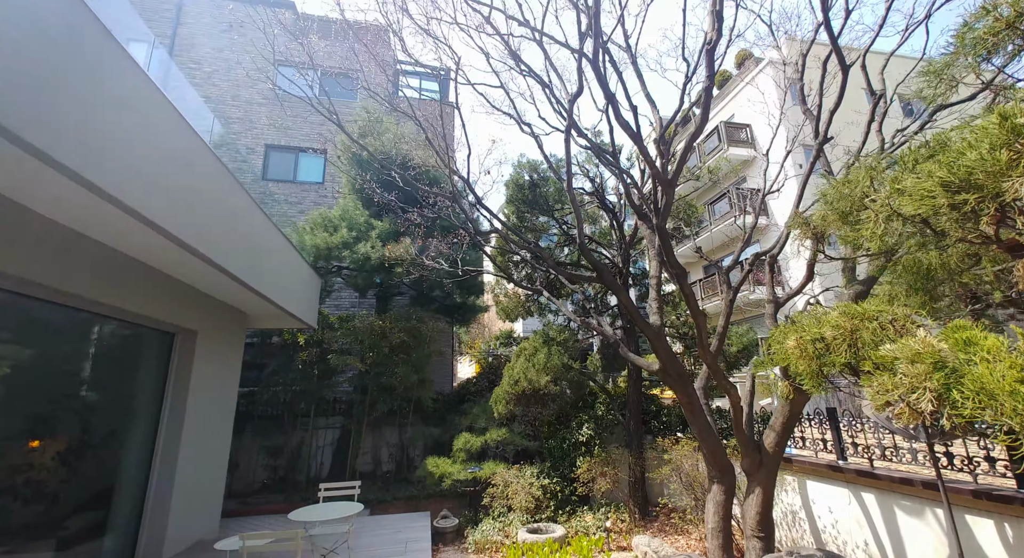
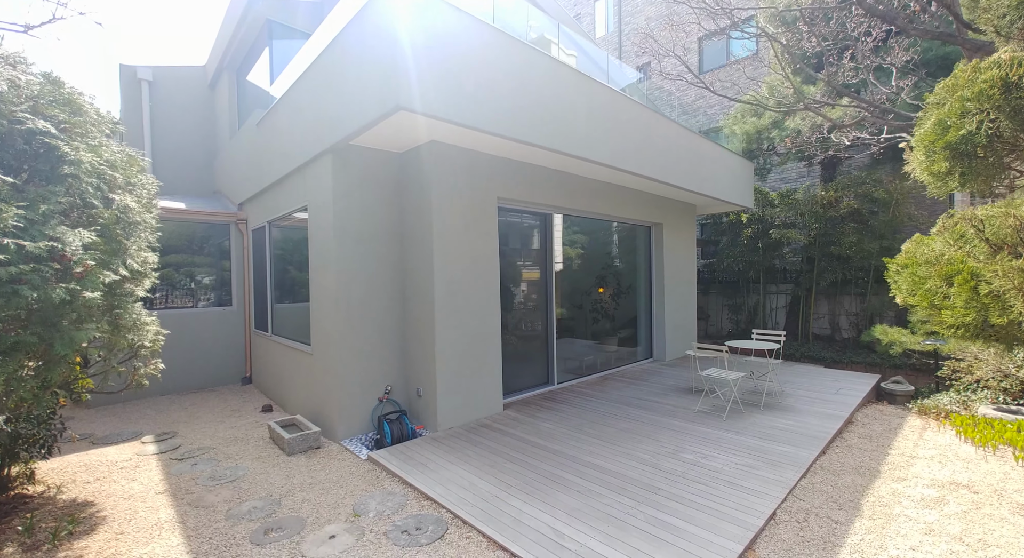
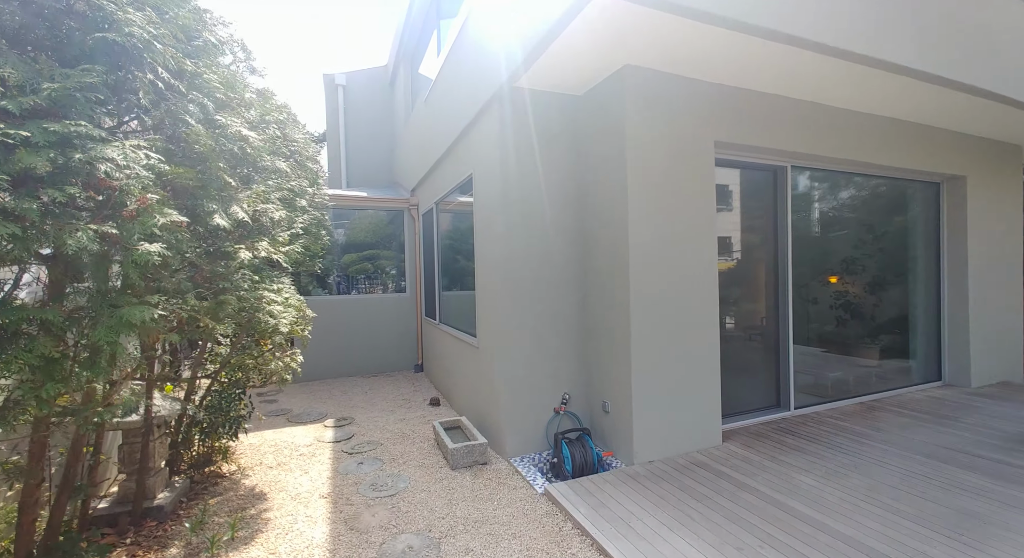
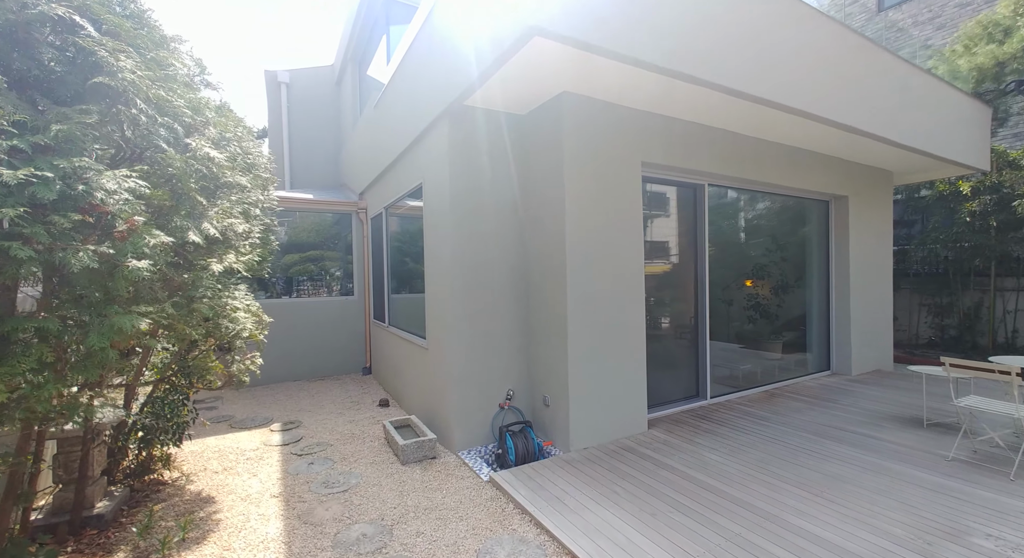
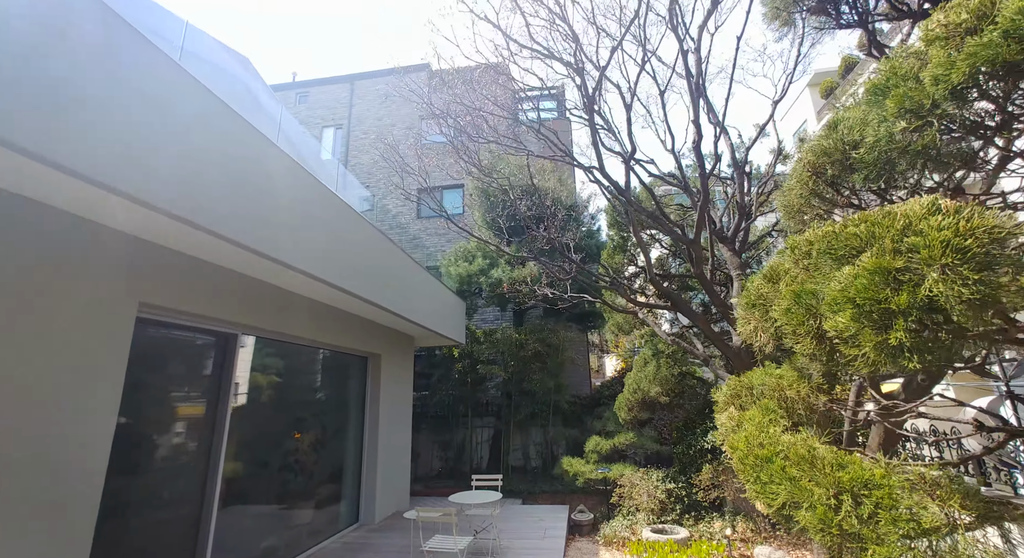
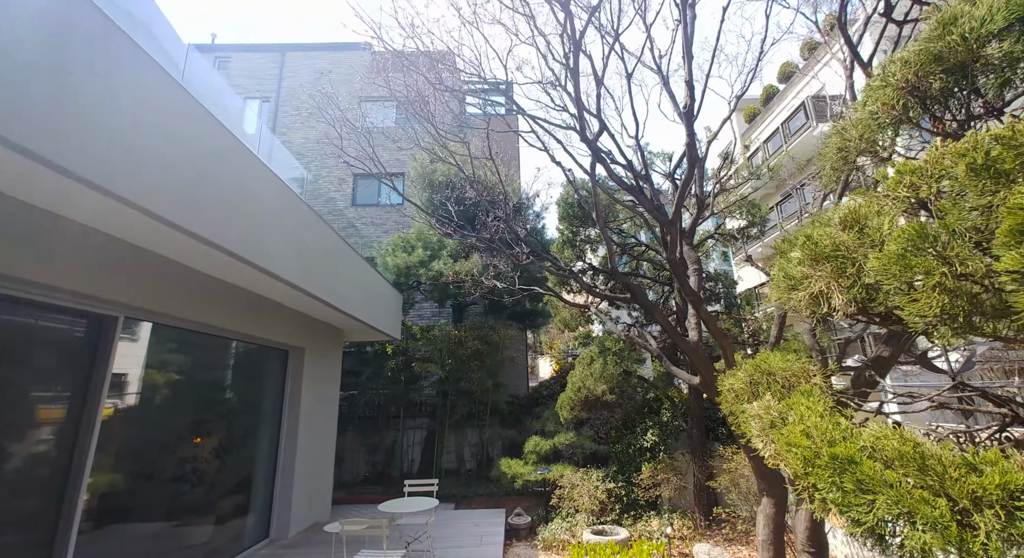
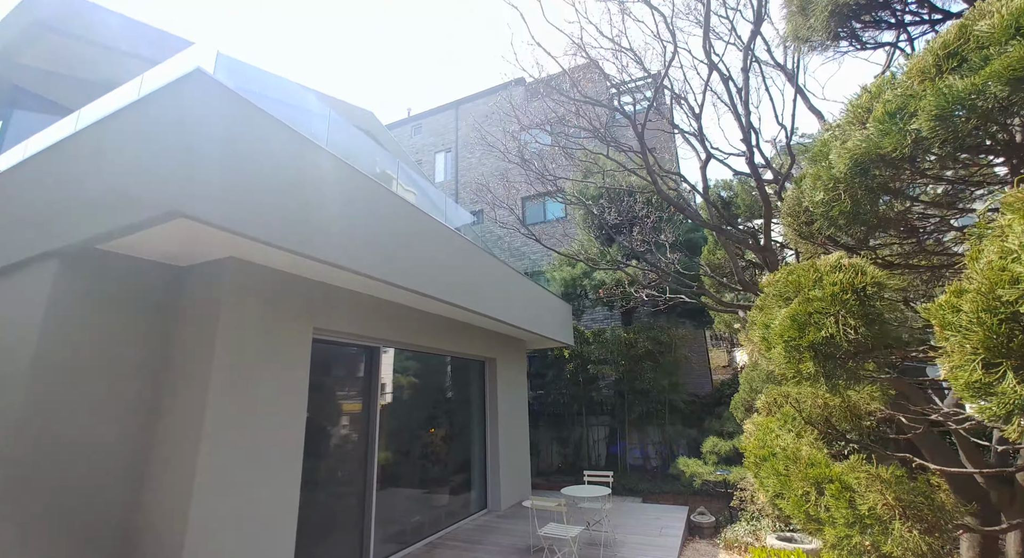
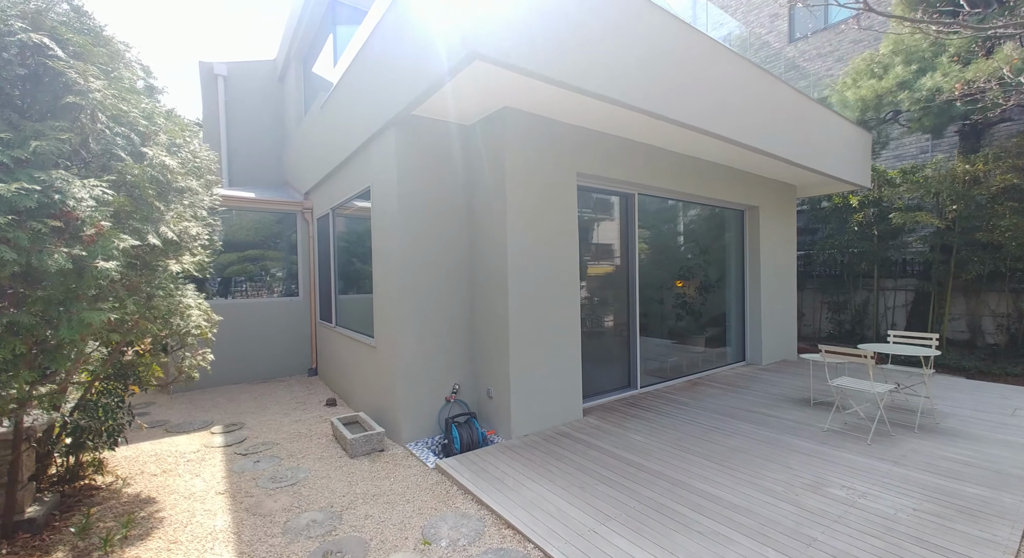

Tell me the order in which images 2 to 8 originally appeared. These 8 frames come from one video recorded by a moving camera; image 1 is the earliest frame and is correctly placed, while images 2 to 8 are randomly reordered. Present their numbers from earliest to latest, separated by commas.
6, 5, 7, 2, 8, 4, 3
